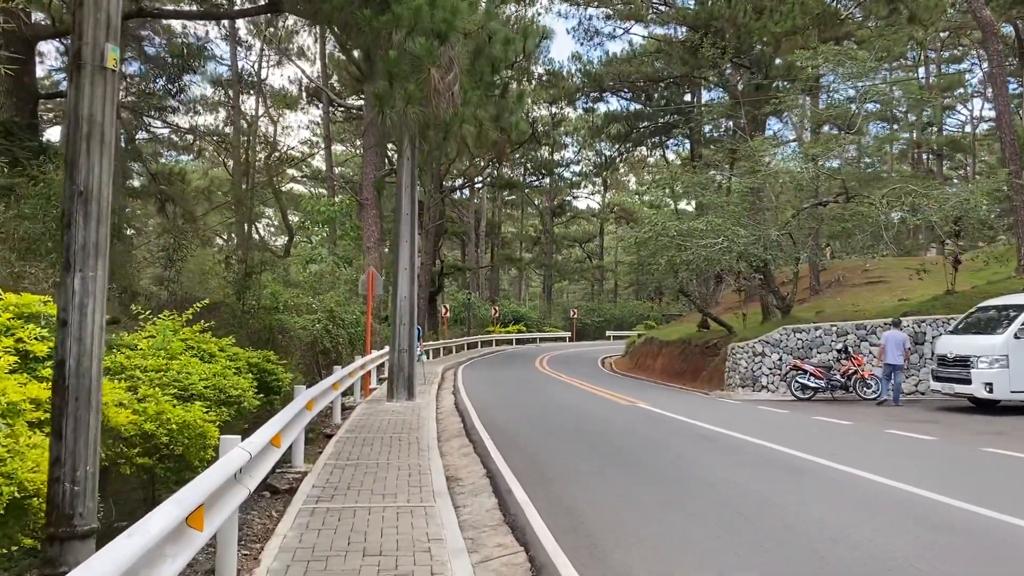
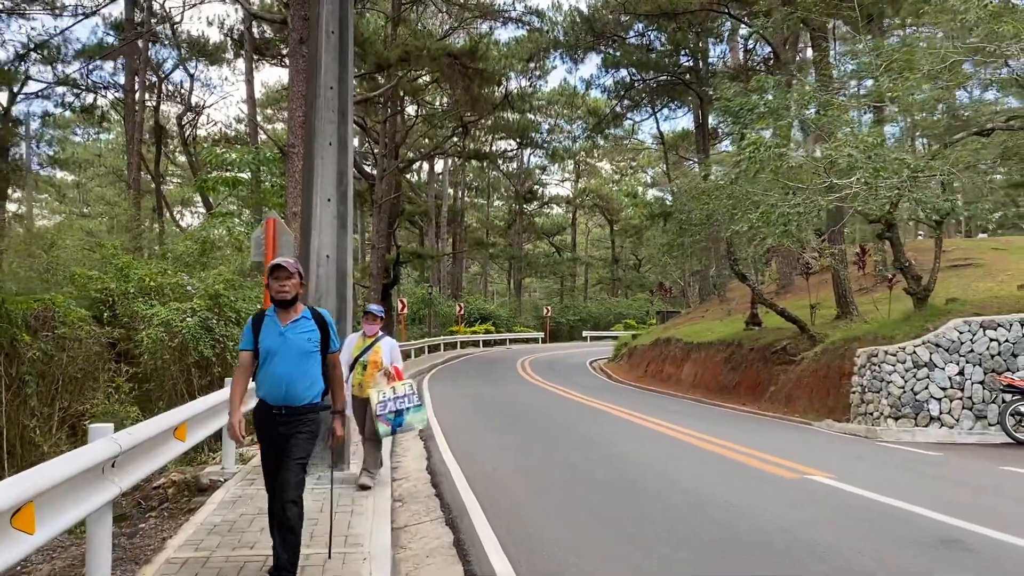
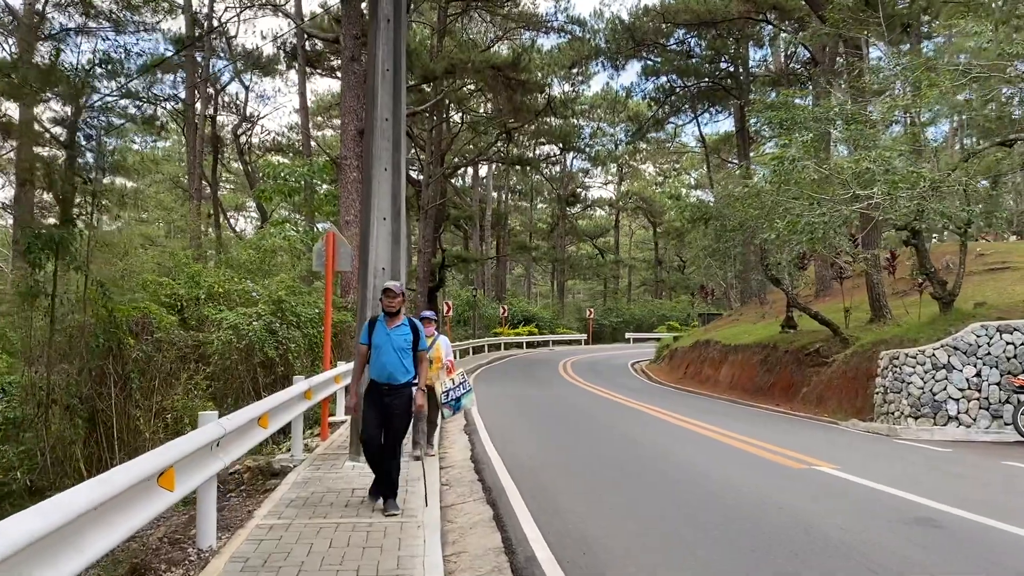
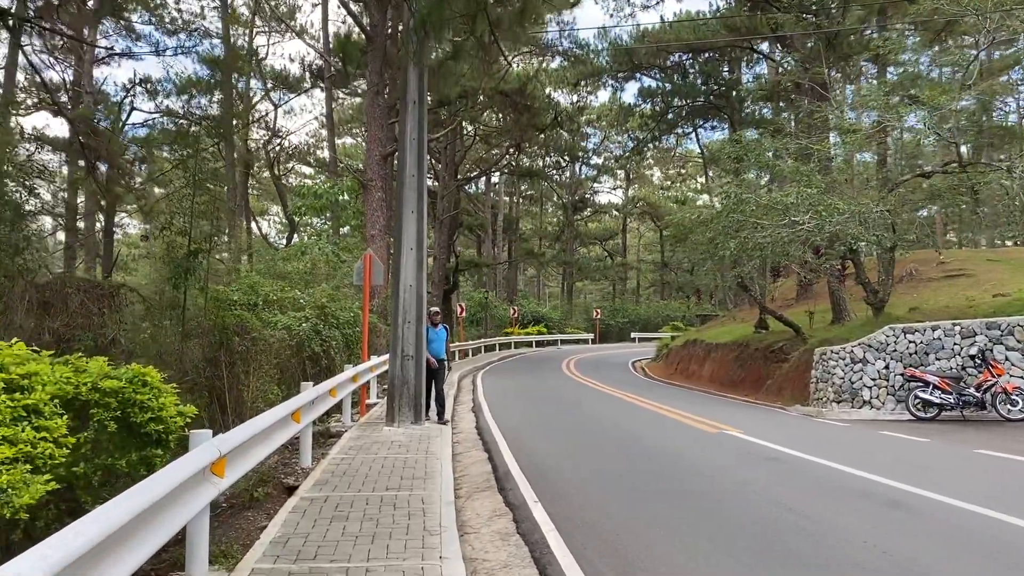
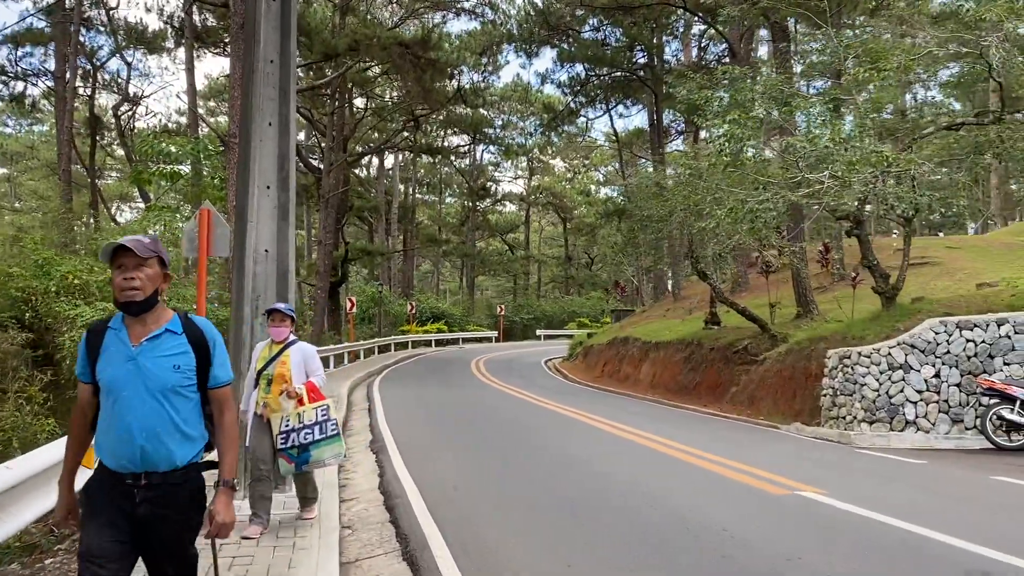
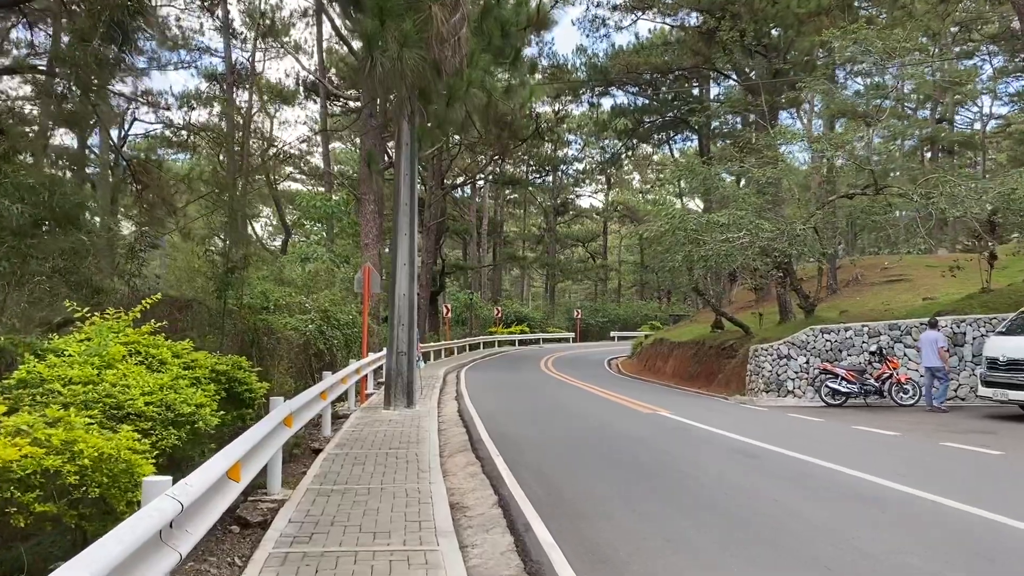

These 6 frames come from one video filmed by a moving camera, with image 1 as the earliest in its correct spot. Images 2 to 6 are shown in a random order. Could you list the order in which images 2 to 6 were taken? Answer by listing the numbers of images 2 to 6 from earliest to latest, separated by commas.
6, 4, 3, 2, 5
